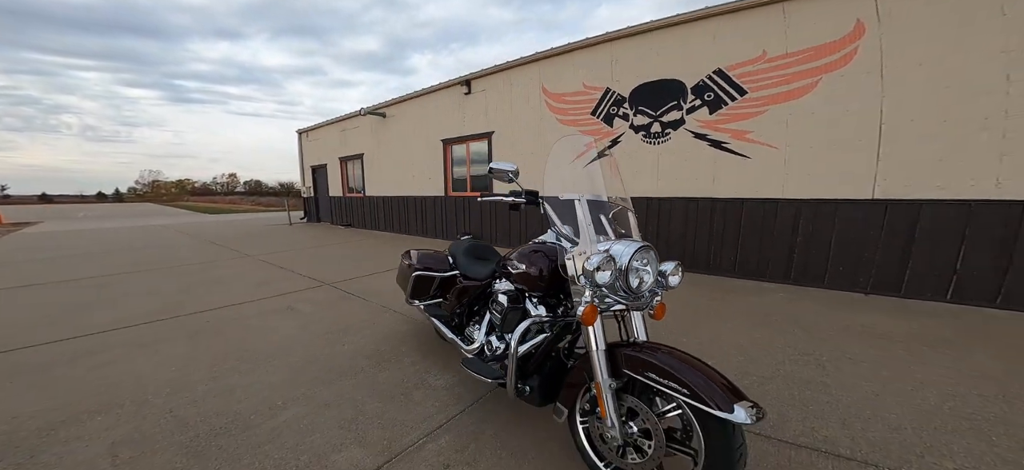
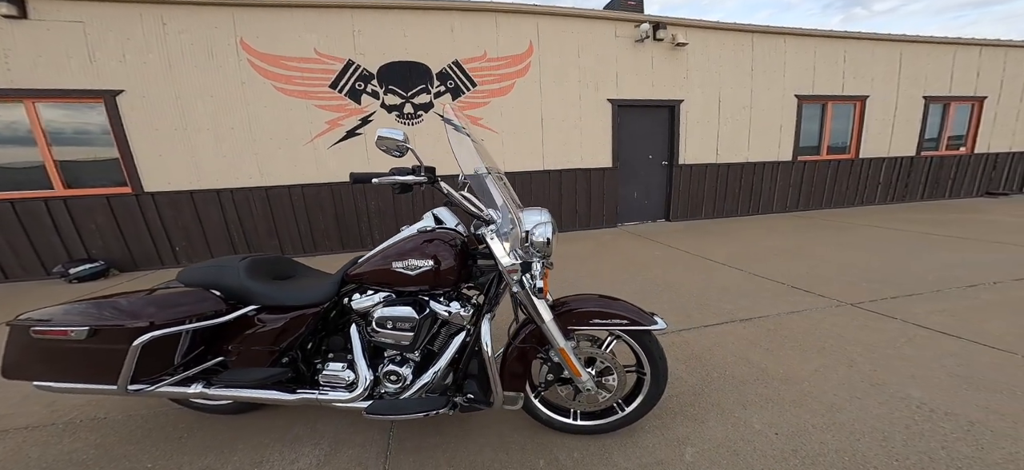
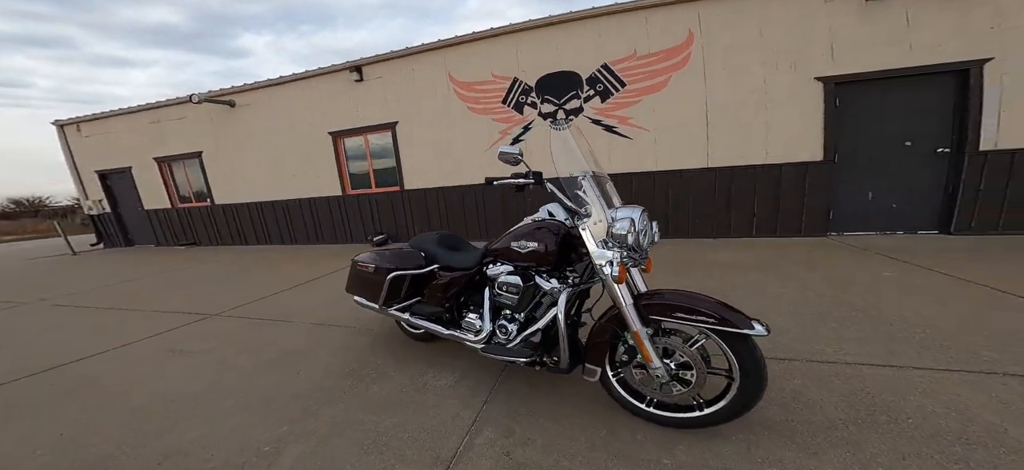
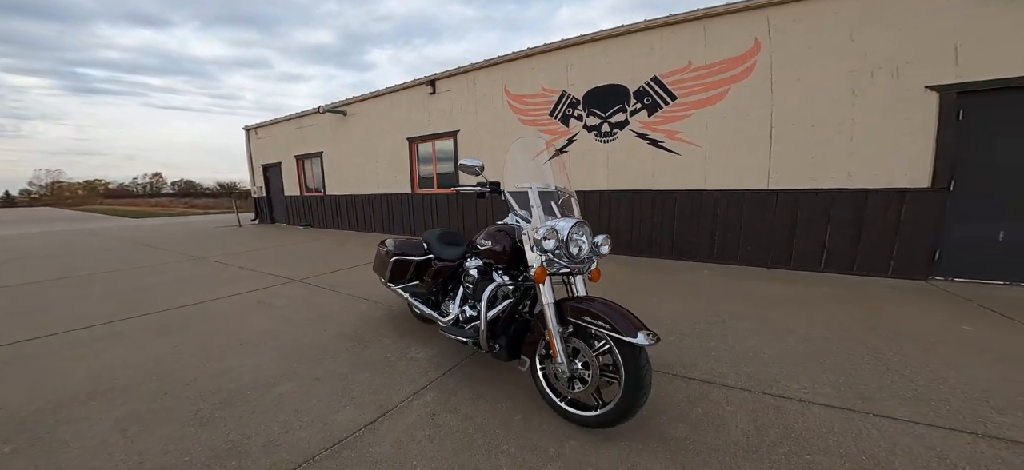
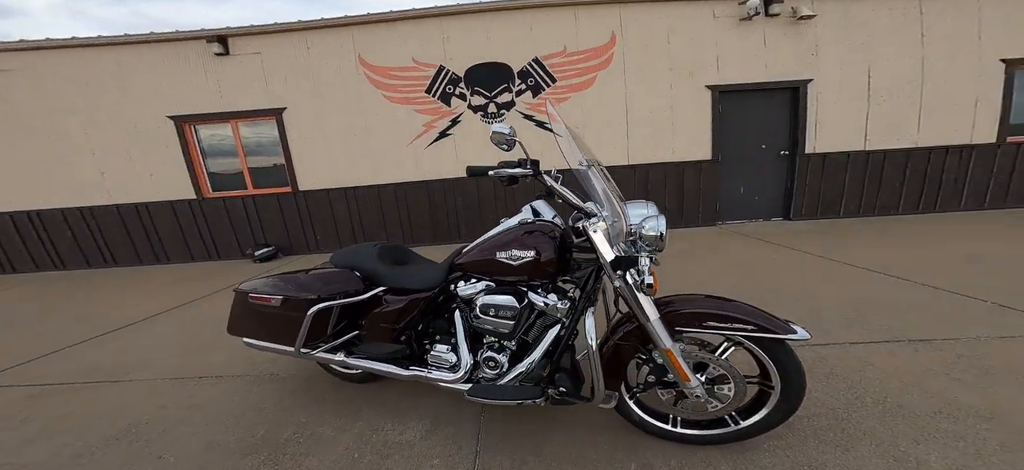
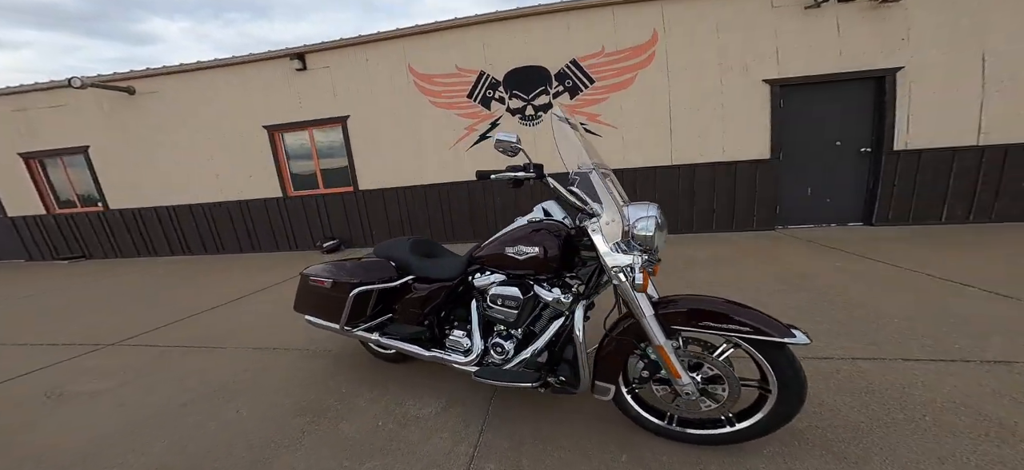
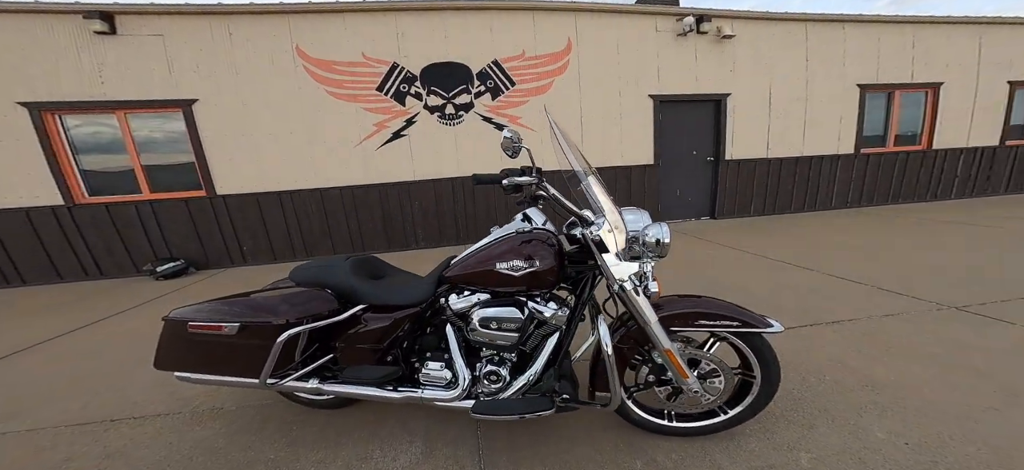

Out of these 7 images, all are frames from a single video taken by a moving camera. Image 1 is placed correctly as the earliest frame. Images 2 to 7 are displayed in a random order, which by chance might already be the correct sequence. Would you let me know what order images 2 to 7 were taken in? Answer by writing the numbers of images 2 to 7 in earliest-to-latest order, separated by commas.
4, 3, 6, 5, 7, 2
